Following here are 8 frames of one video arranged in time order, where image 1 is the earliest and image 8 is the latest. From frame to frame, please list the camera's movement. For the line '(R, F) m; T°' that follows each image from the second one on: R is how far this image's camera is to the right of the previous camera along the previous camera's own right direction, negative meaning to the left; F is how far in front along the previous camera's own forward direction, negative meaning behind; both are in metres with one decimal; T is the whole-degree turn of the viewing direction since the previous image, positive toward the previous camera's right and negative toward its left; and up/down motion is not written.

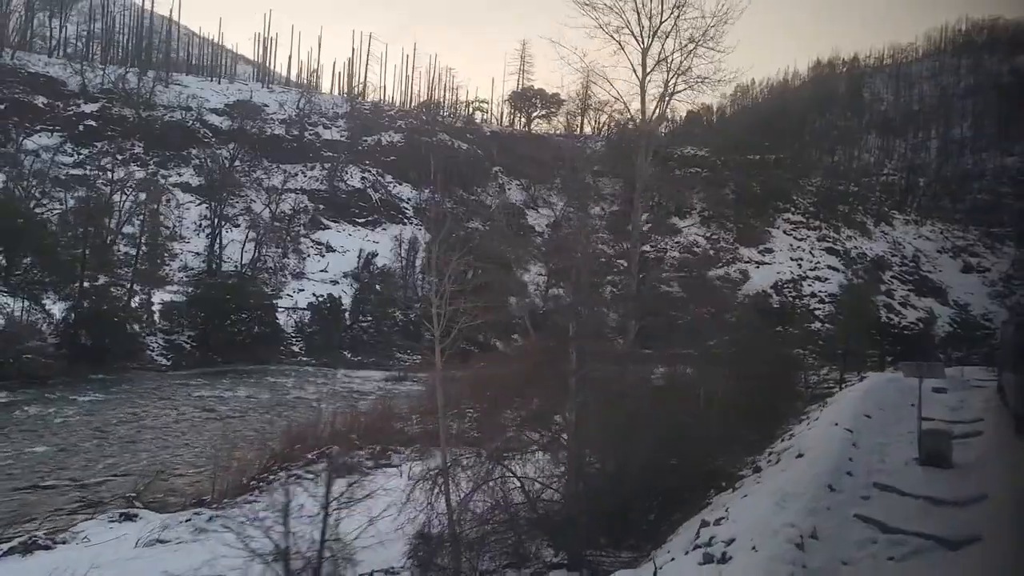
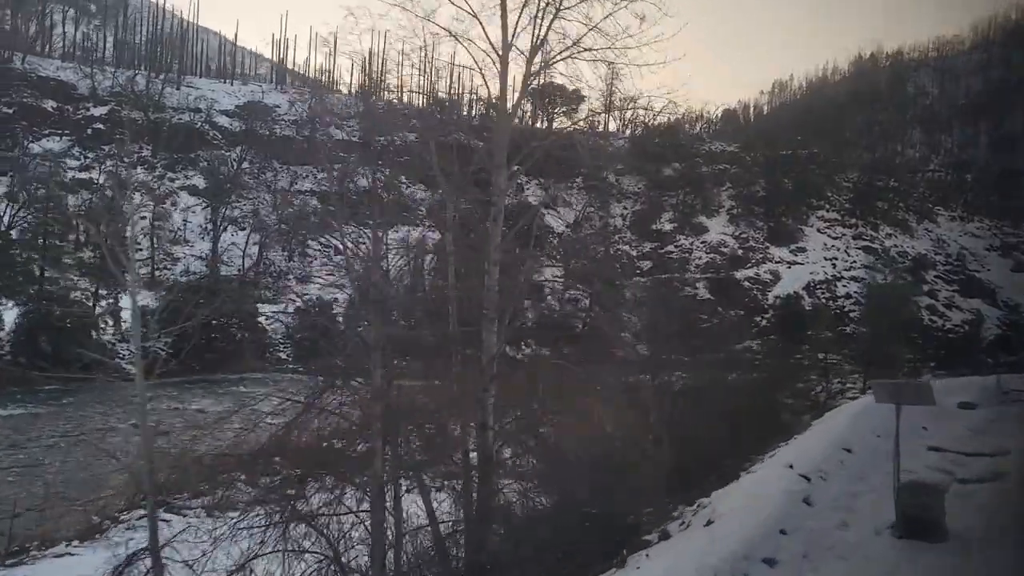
(+0.9, +1.4) m; -3°
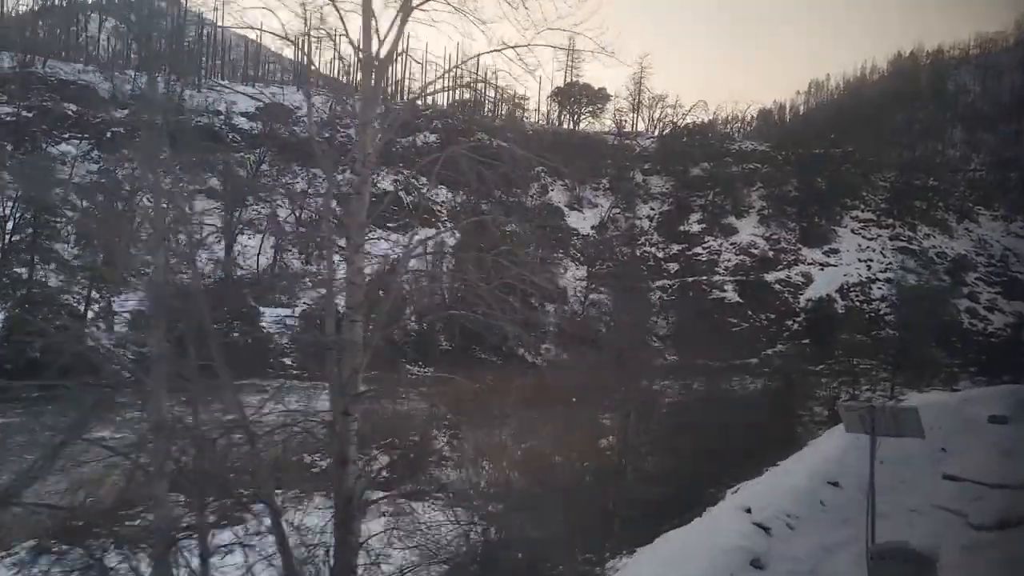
(+0.5, +0.8) m; -2°
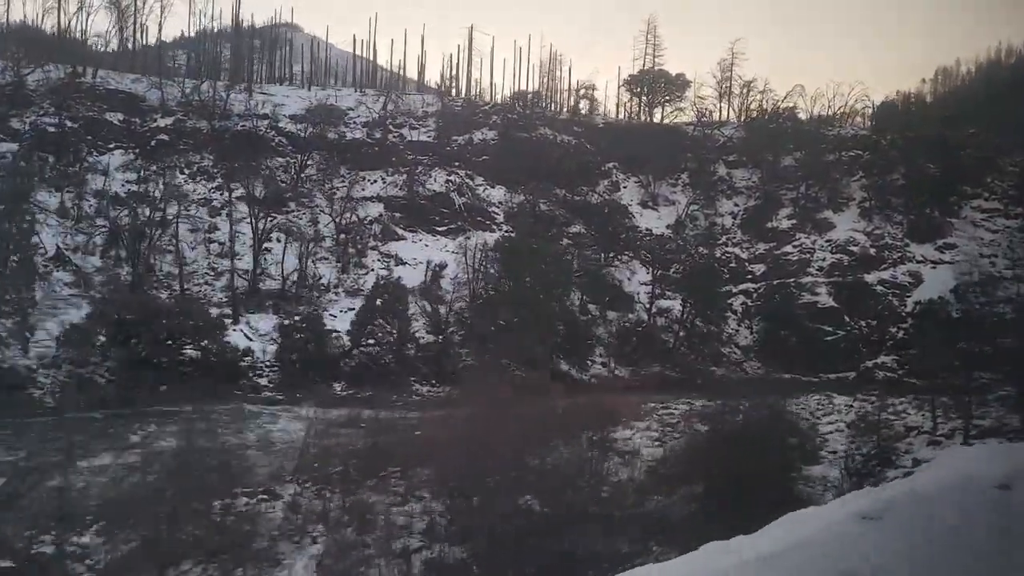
(+2.0, +3.2) m; -8°
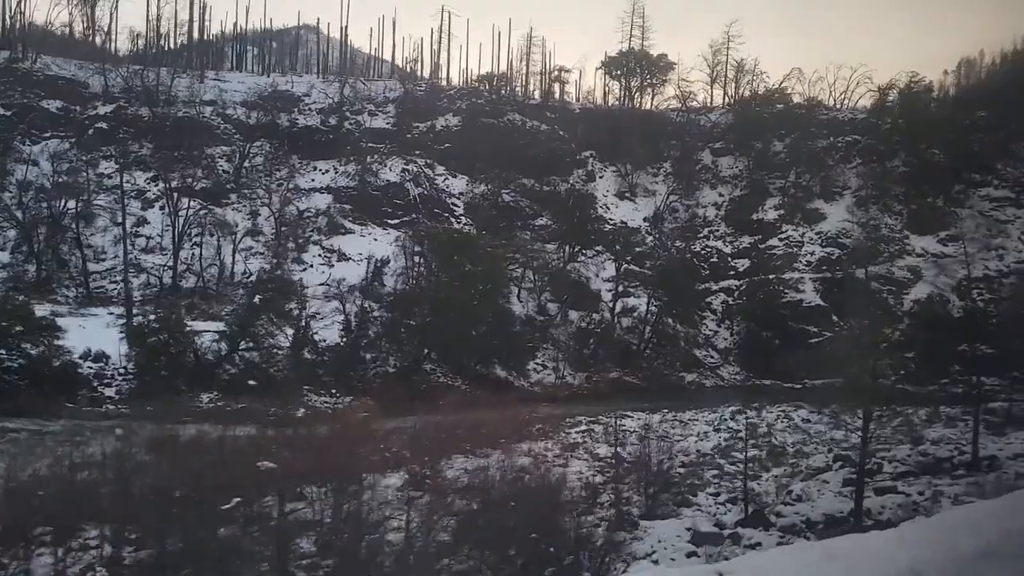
(+2.1, +2.6) m; -2°
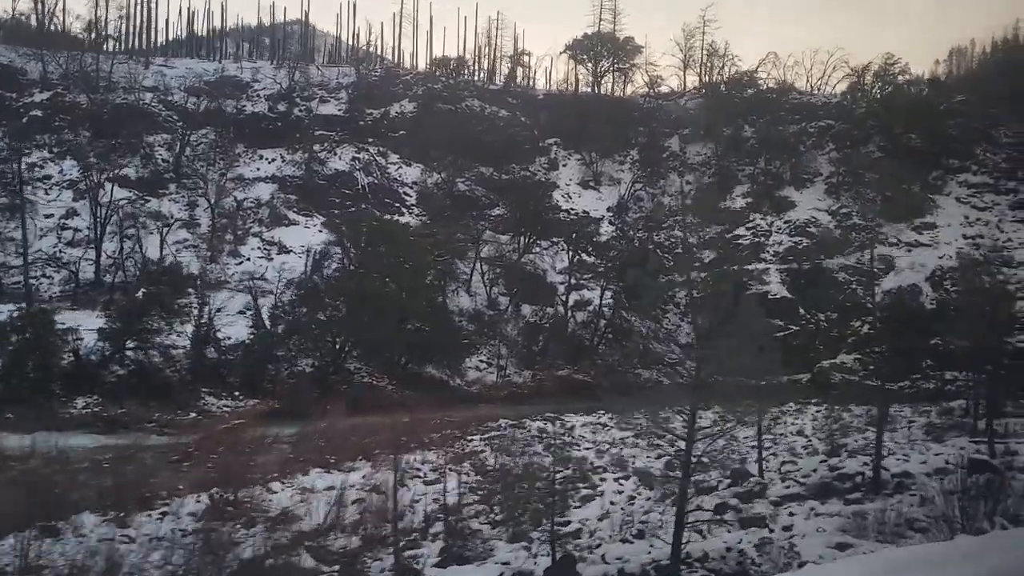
(+1.4, +1.4) m; 0°
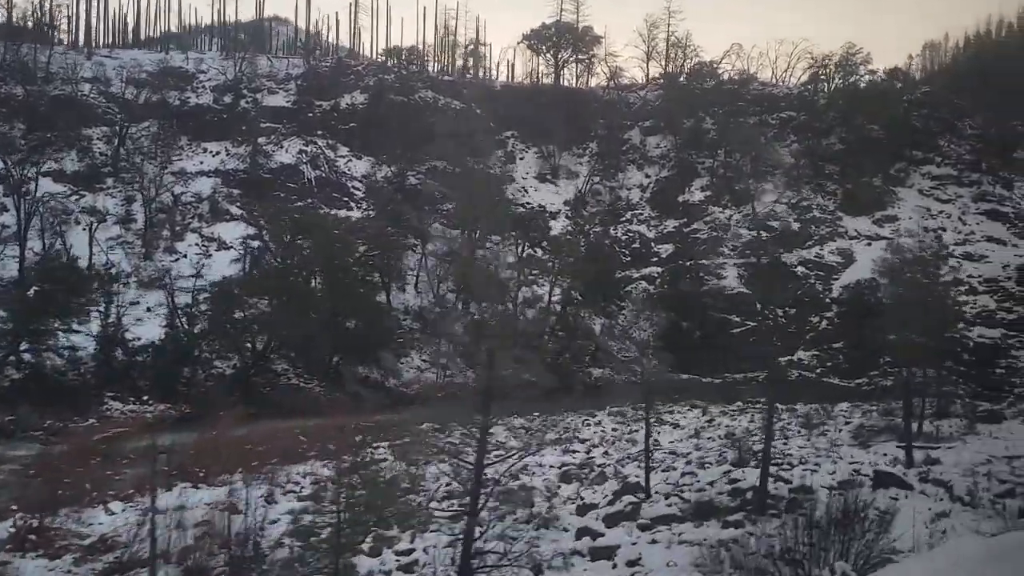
(+0.9, +0.8) m; +1°
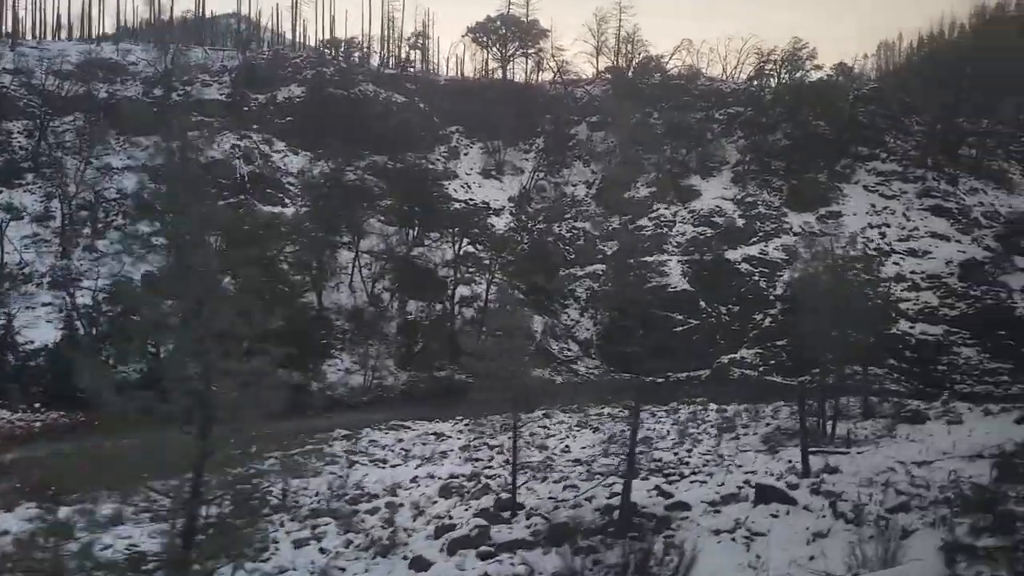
(+0.7, +0.7) m; +2°
